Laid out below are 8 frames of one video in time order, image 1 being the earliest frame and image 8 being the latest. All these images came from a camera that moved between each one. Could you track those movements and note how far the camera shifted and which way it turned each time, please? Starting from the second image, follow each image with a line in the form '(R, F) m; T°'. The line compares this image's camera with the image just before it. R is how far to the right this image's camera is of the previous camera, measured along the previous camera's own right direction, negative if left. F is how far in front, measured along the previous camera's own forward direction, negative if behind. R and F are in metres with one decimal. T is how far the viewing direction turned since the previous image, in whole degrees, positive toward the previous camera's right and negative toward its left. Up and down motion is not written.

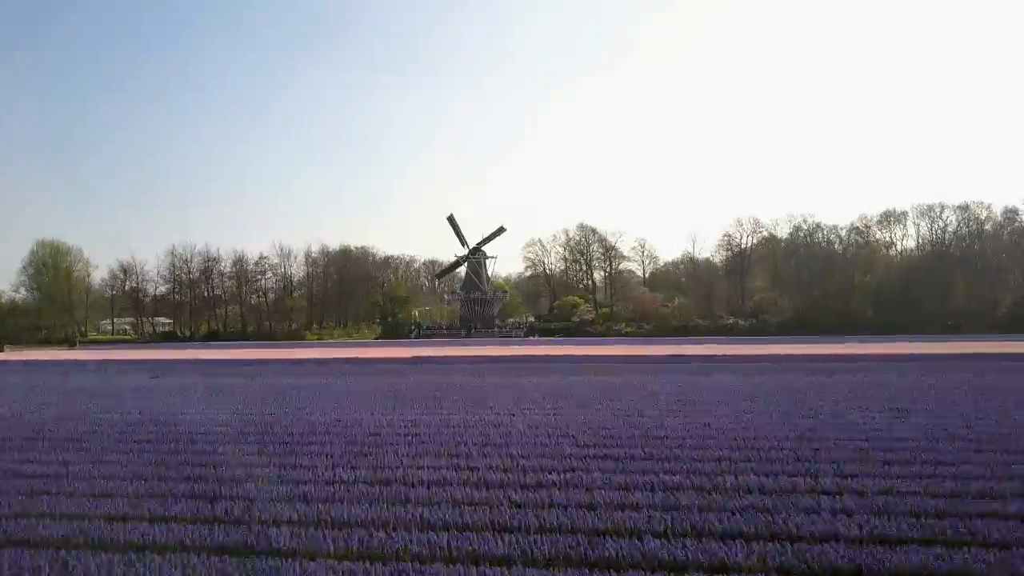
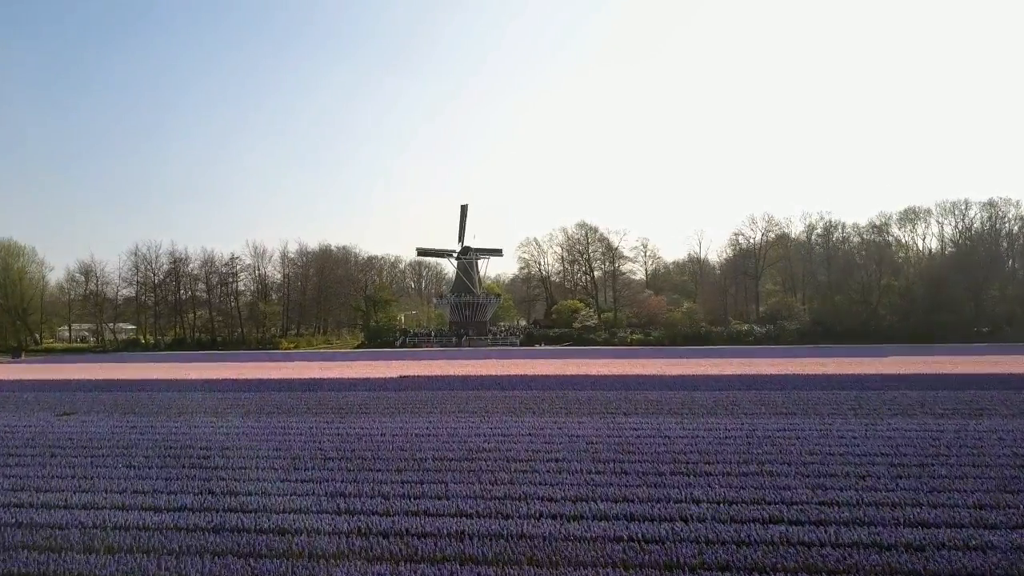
(-0.4, +3.3) m; +1°
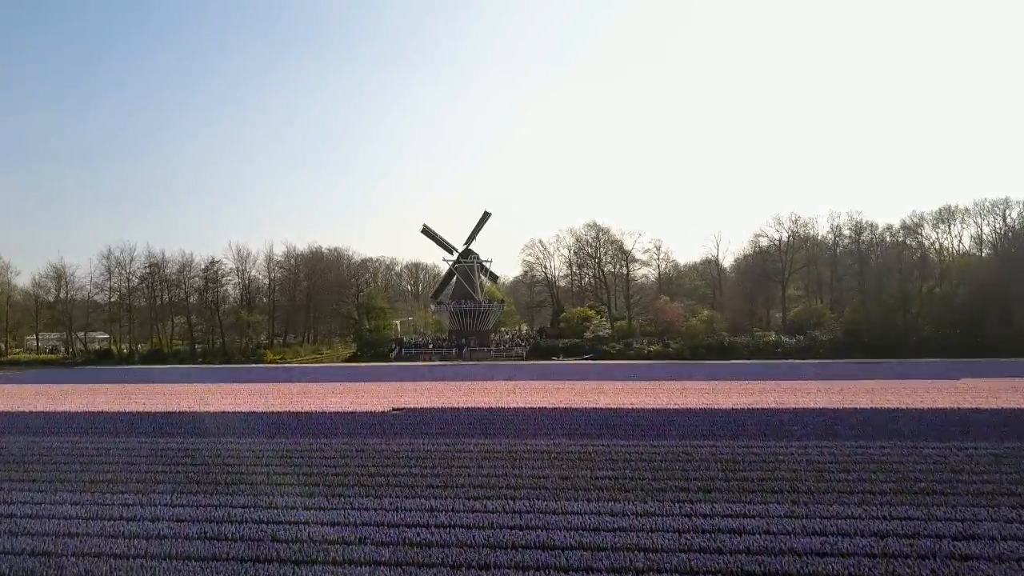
(-0.3, +3.1) m; 0°
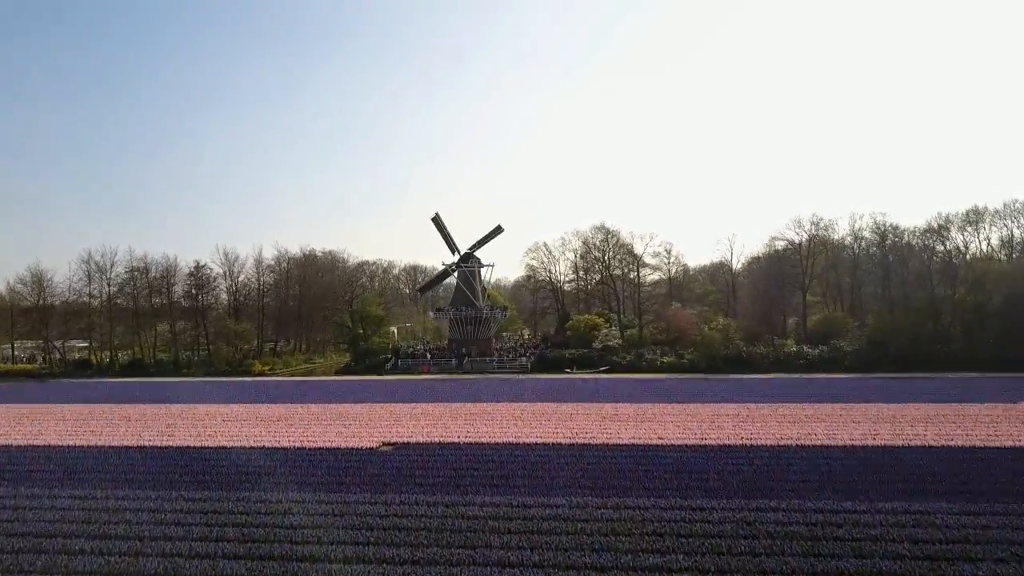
(-0.2, +2.1) m; 0°
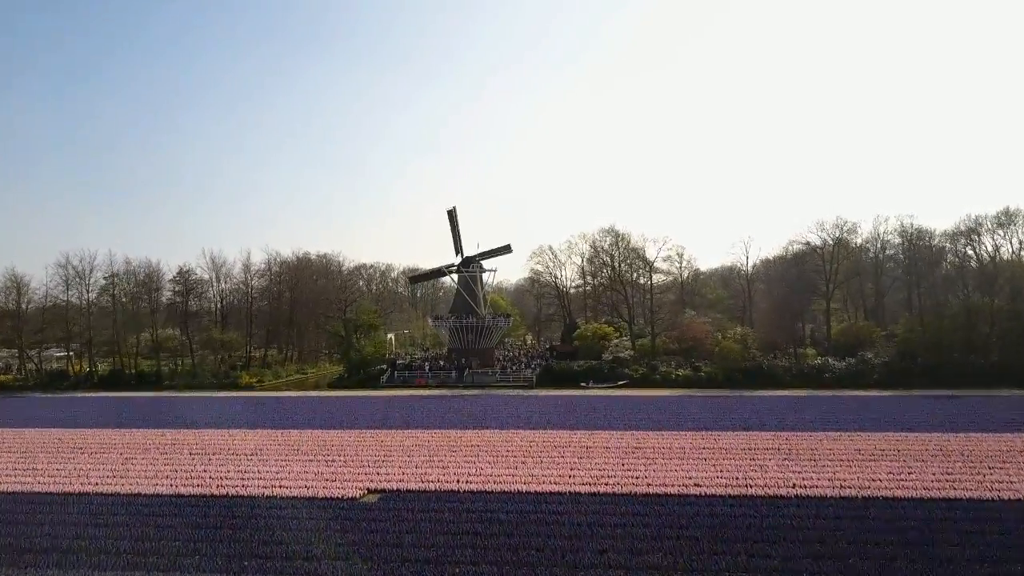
(-0.1, +2.1) m; 0°
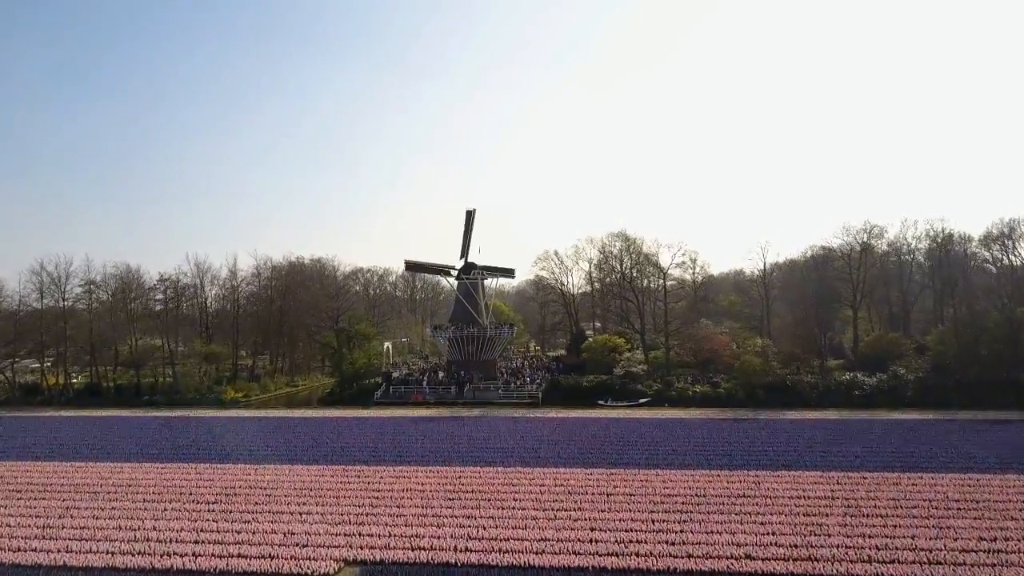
(-0.1, +2.1) m; 0°
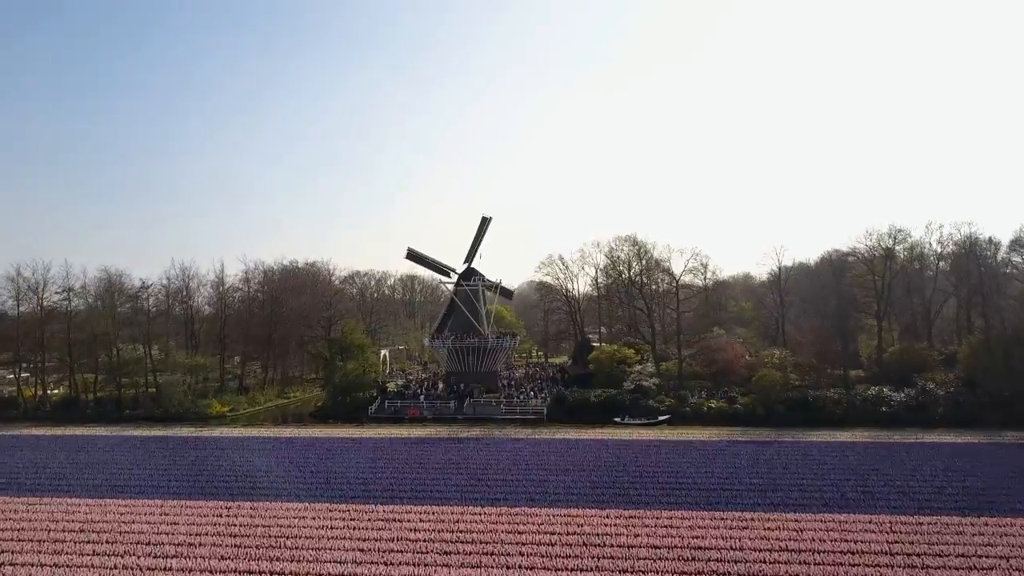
(-0.1, +1.7) m; 0°
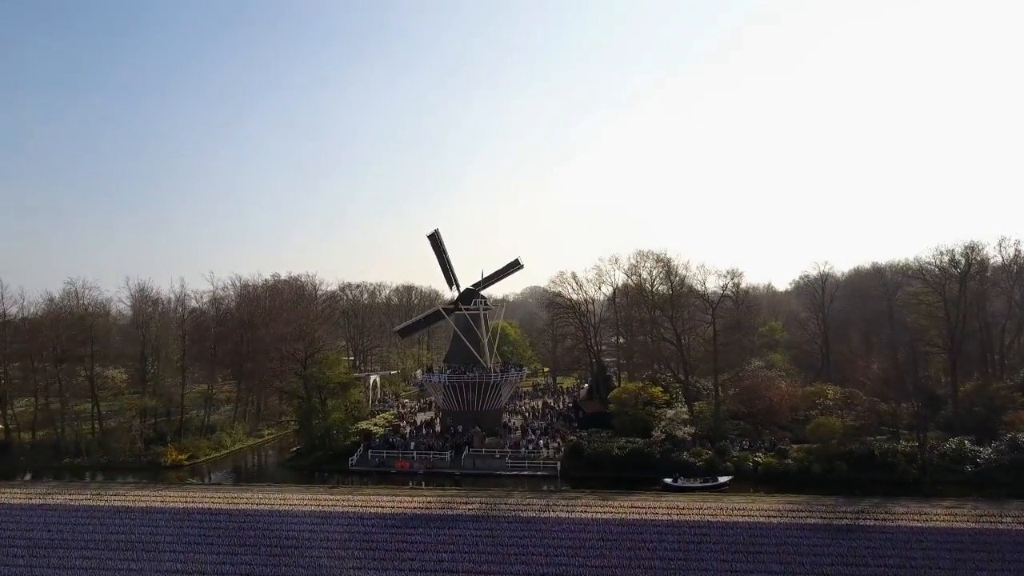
(-0.1, +4.2) m; 0°
